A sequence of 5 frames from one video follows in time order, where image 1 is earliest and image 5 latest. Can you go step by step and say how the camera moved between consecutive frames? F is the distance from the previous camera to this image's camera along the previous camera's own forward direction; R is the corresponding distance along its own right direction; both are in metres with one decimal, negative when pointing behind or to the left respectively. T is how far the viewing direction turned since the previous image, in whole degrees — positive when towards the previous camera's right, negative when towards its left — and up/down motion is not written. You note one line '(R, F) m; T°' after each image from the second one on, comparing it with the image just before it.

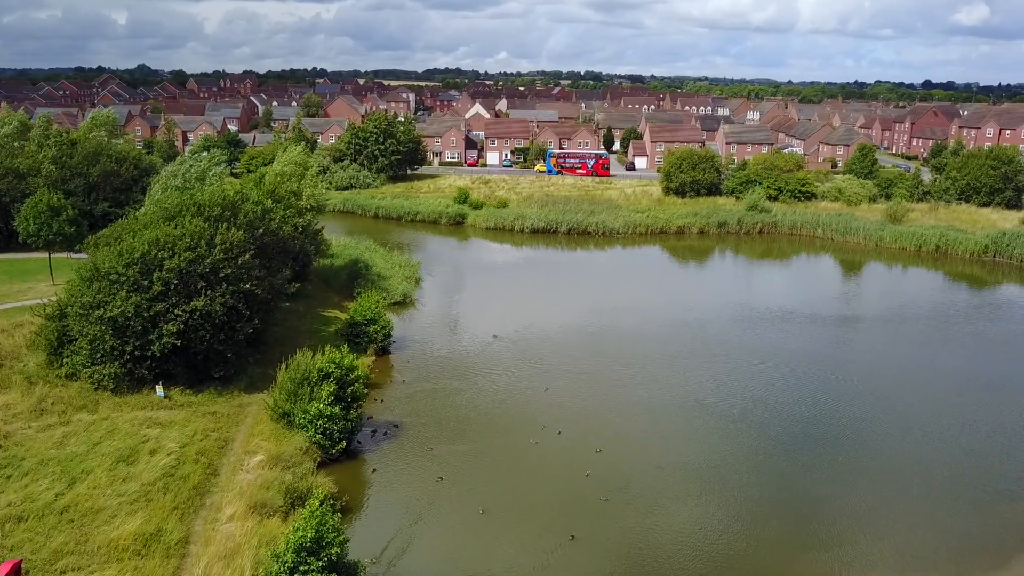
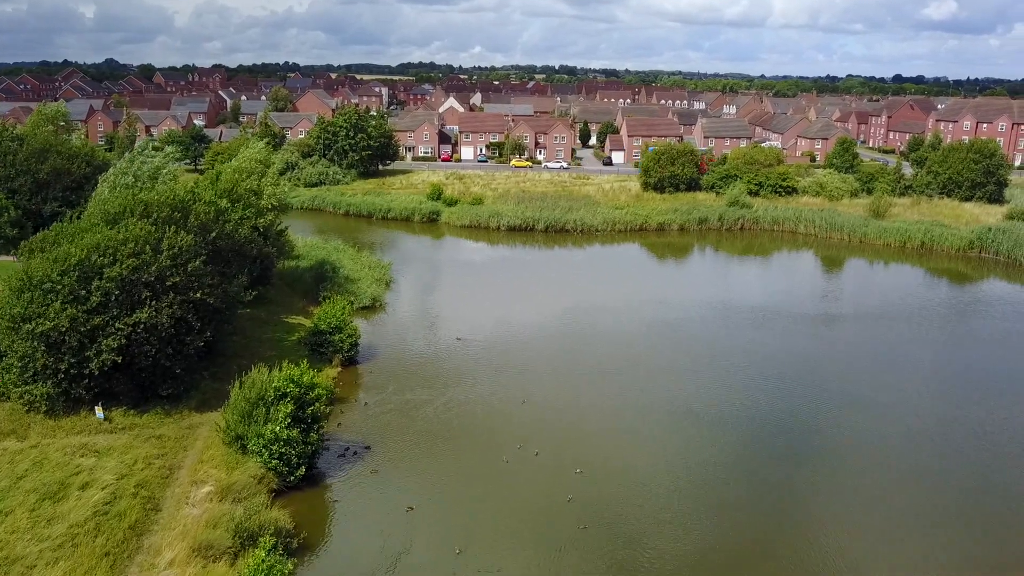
(0.0, +1.4) m; +2°
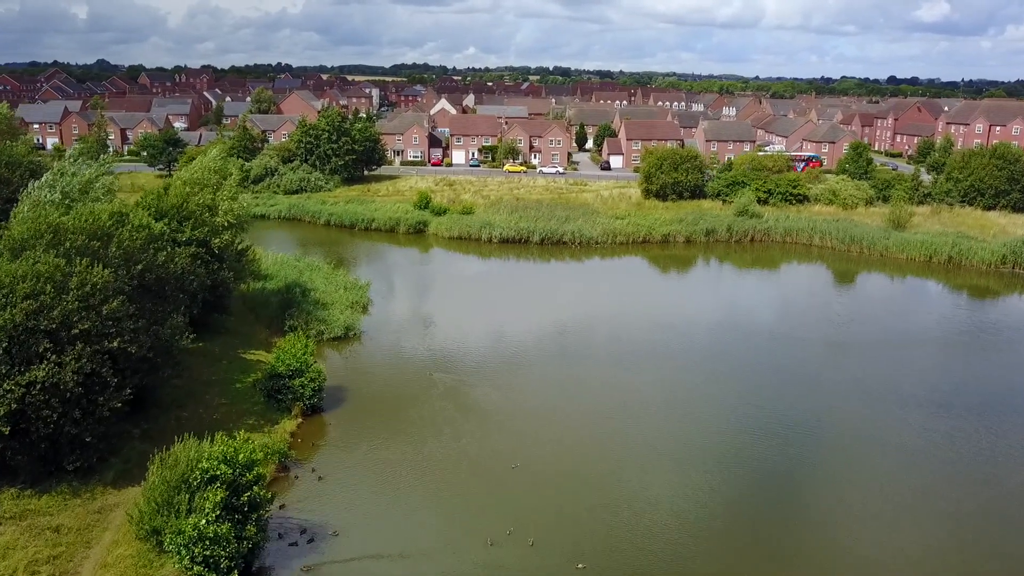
(+0.1, +3.1) m; 0°
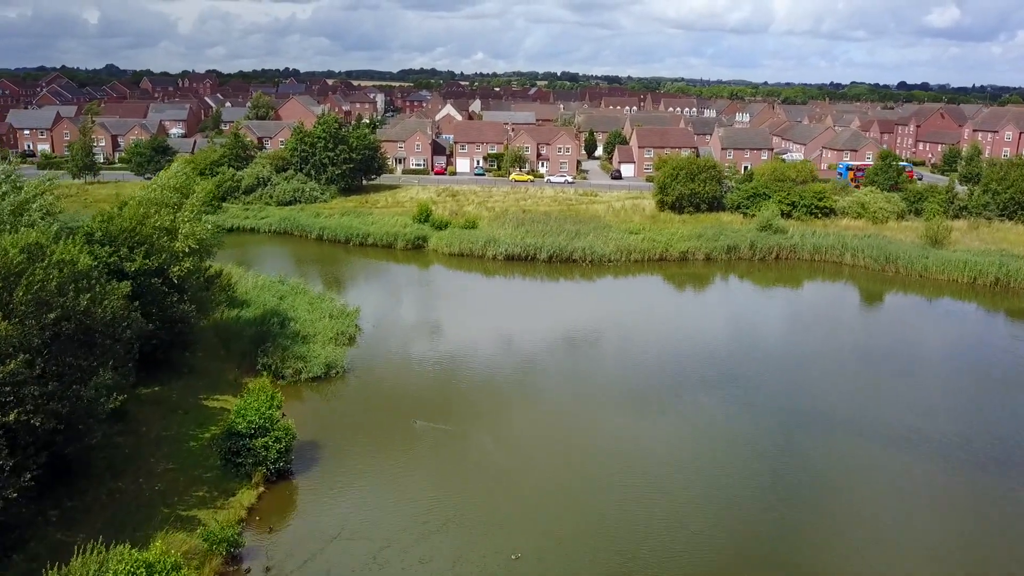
(+0.1, +2.8) m; -1°
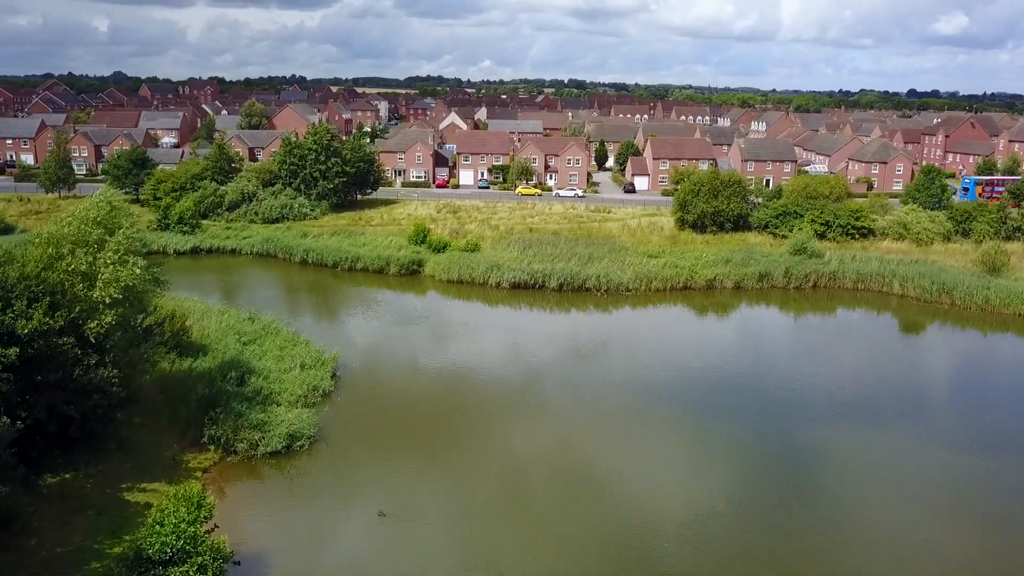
(0.0, +3.8) m; 0°
